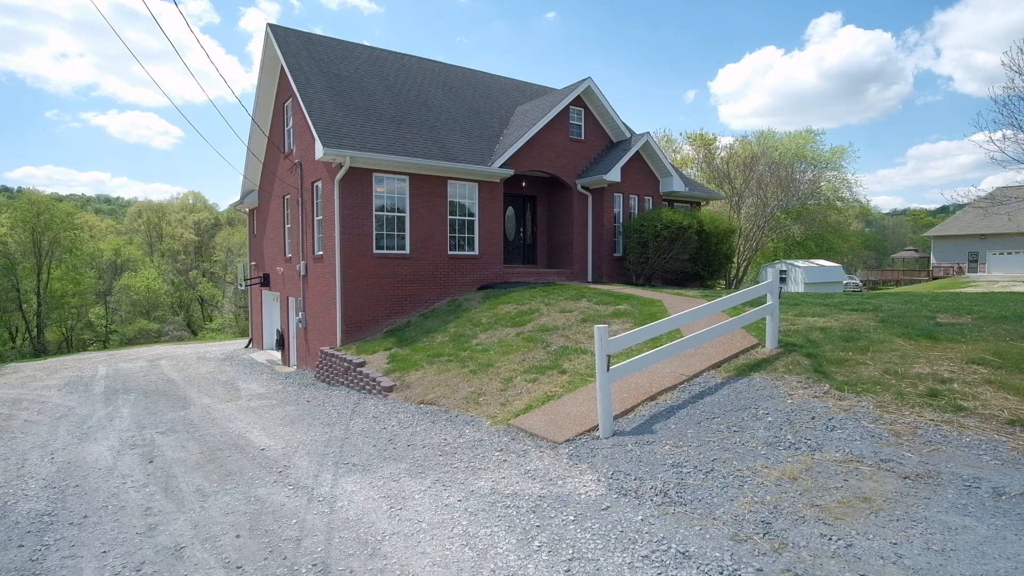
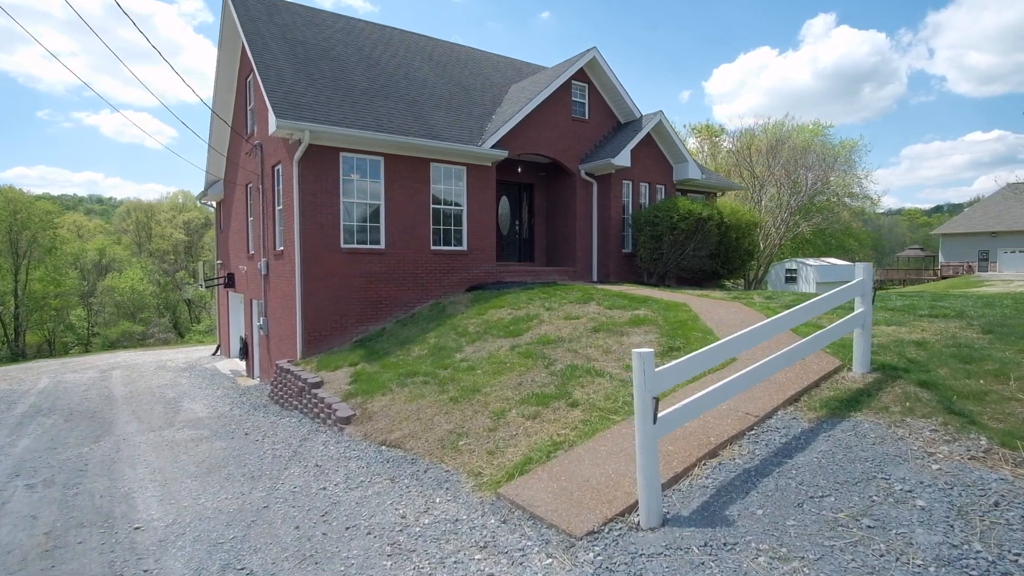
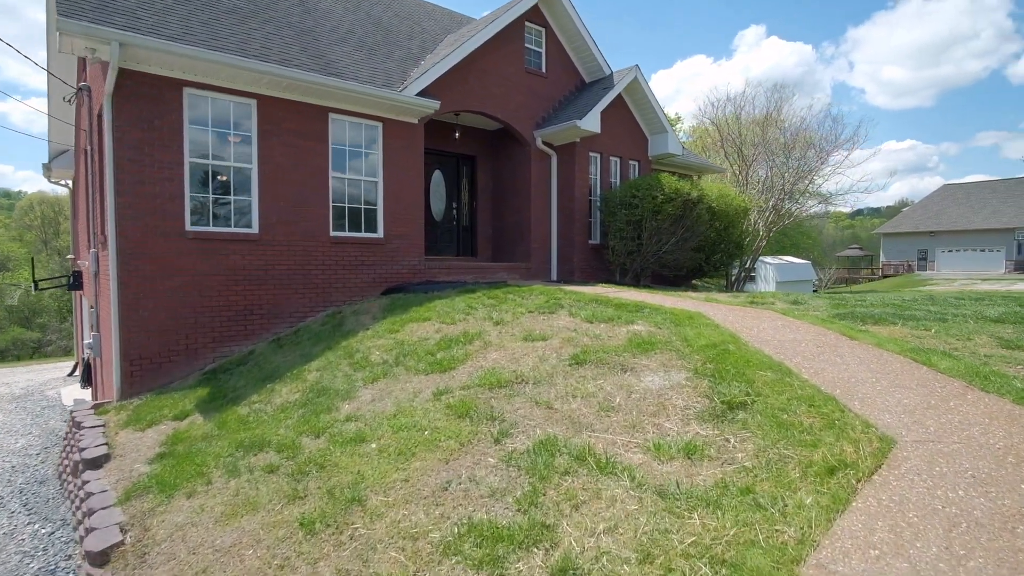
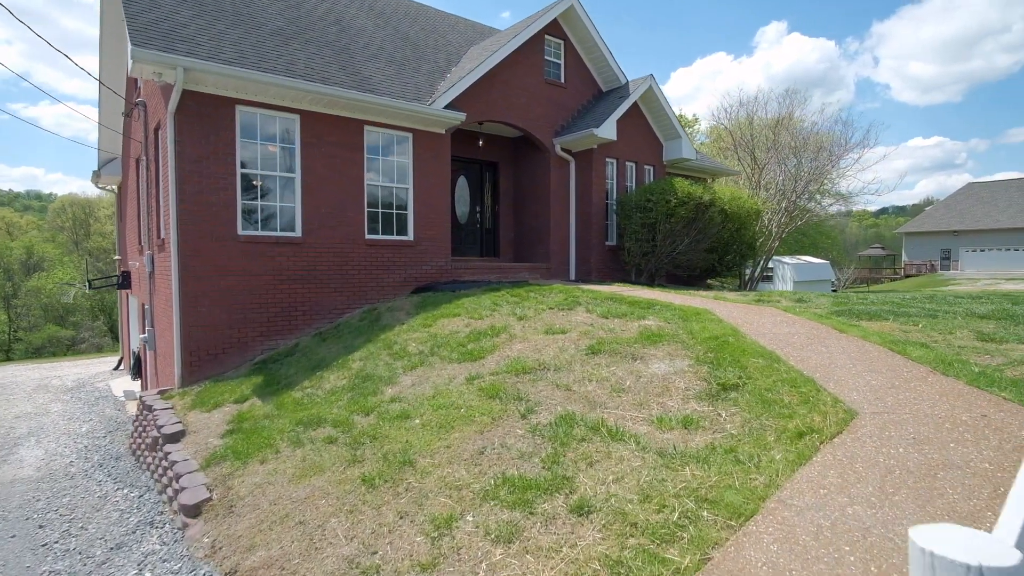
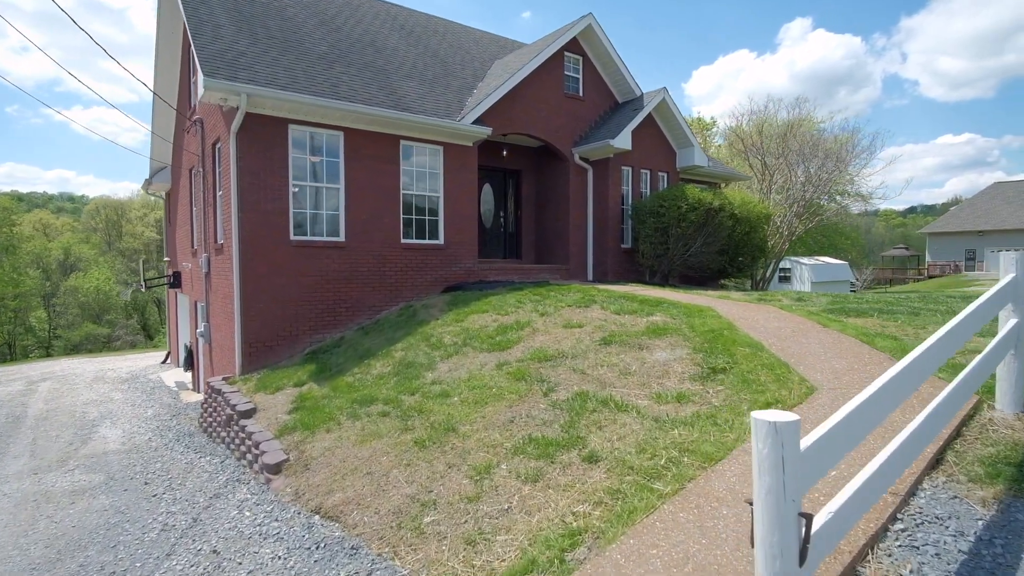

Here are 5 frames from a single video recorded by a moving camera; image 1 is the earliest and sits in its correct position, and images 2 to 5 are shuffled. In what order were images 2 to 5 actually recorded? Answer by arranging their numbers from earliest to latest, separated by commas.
2, 5, 4, 3
